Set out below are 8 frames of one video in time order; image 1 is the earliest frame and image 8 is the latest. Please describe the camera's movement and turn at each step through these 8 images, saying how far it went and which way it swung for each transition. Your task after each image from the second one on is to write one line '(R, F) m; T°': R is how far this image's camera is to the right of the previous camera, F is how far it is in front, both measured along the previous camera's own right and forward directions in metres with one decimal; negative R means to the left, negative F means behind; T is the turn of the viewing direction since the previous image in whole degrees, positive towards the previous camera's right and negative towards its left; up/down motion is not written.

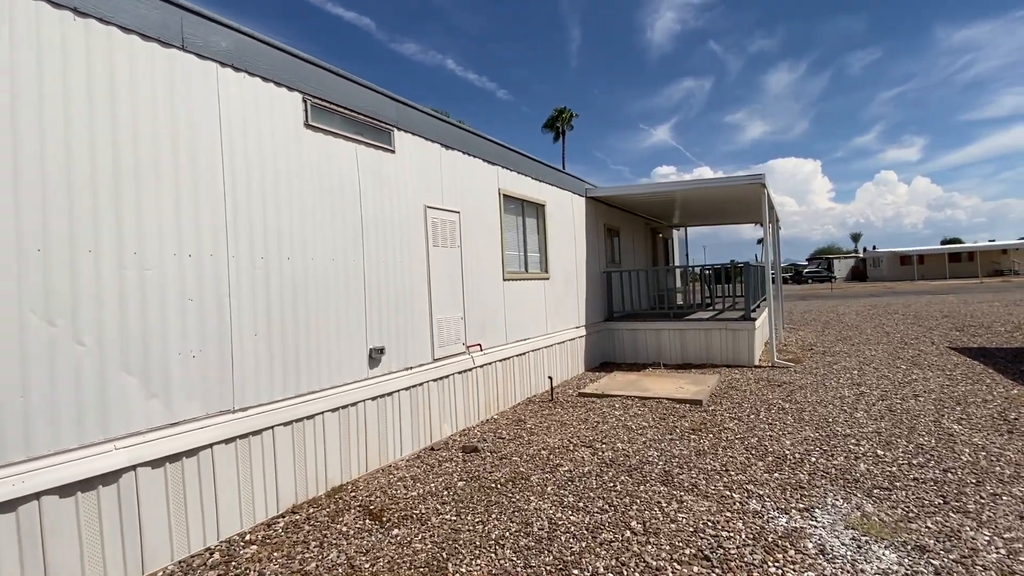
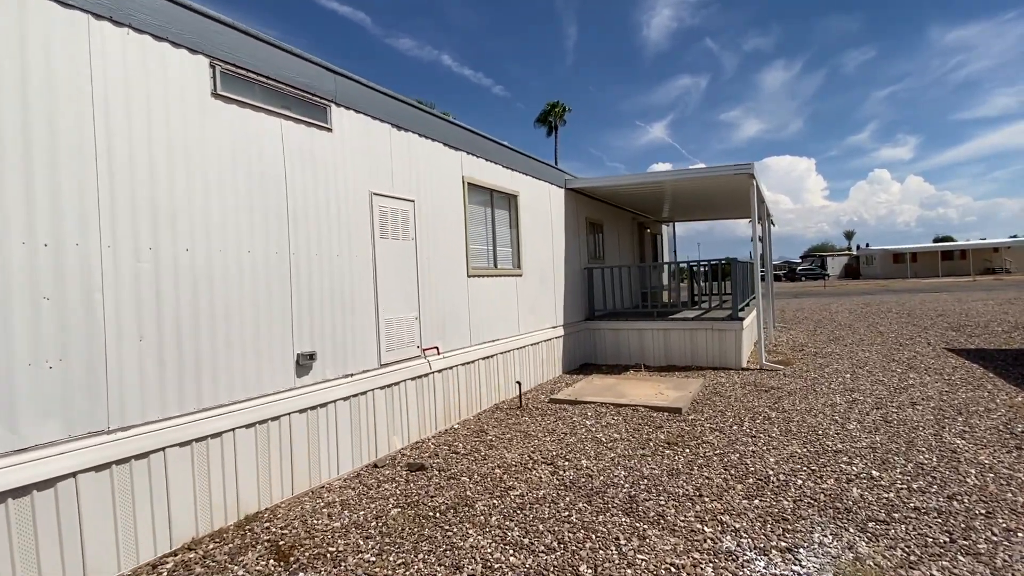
(+0.4, +0.5) m; +1°
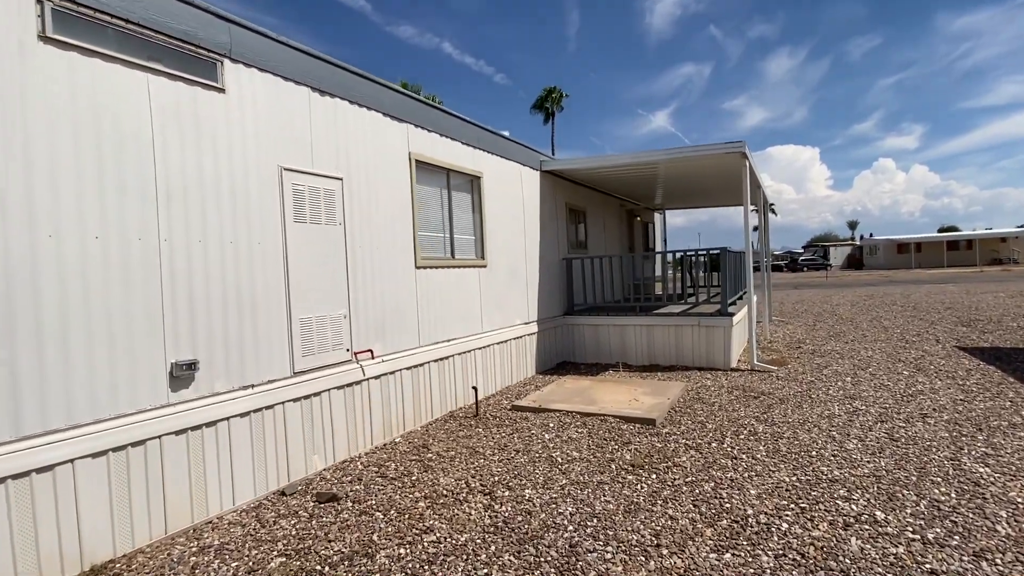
(+0.5, +0.7) m; 0°
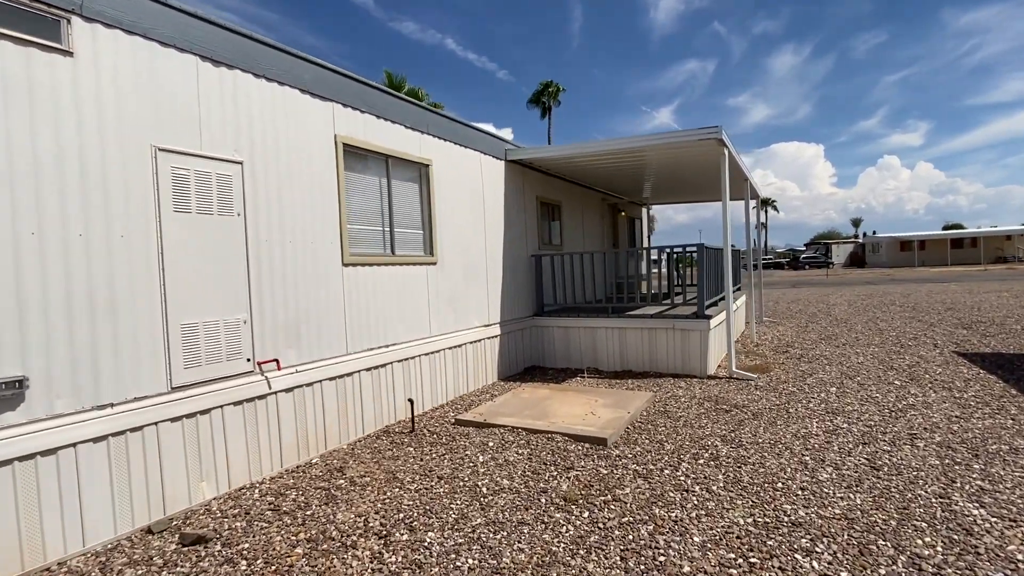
(+0.6, +0.5) m; 0°
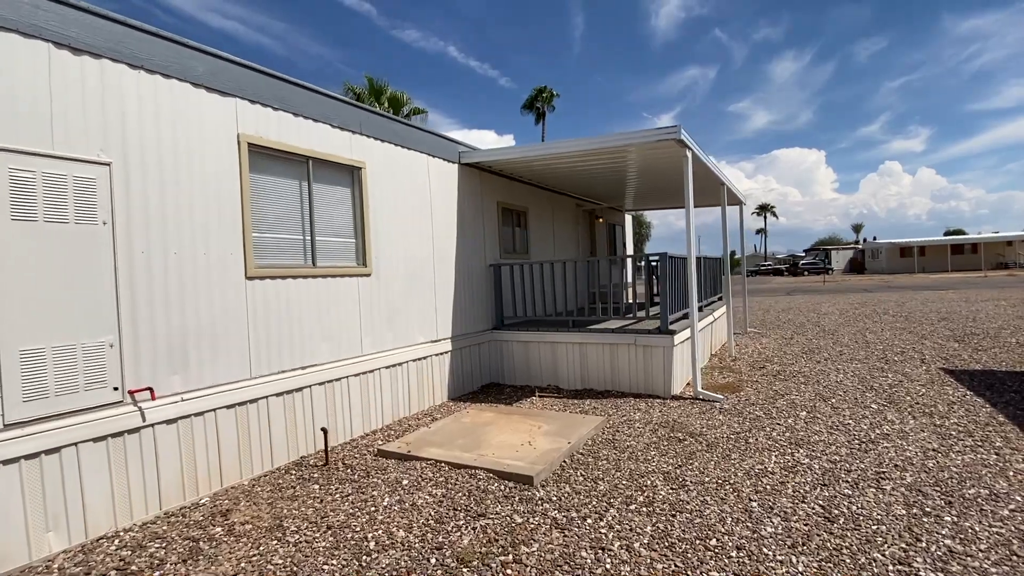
(+0.6, +0.5) m; 0°
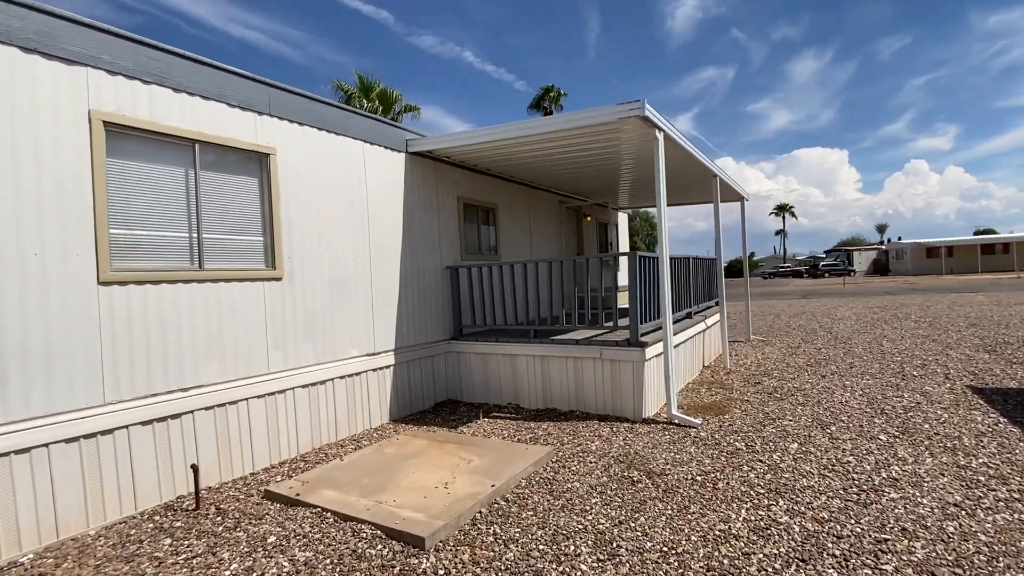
(+0.7, +0.8) m; -2°
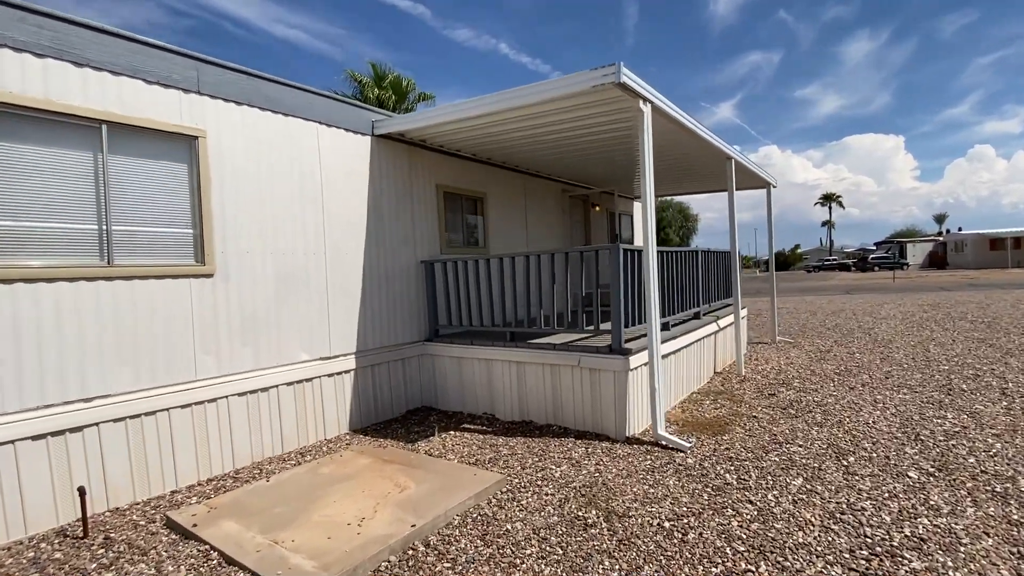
(+0.6, +0.6) m; -4°
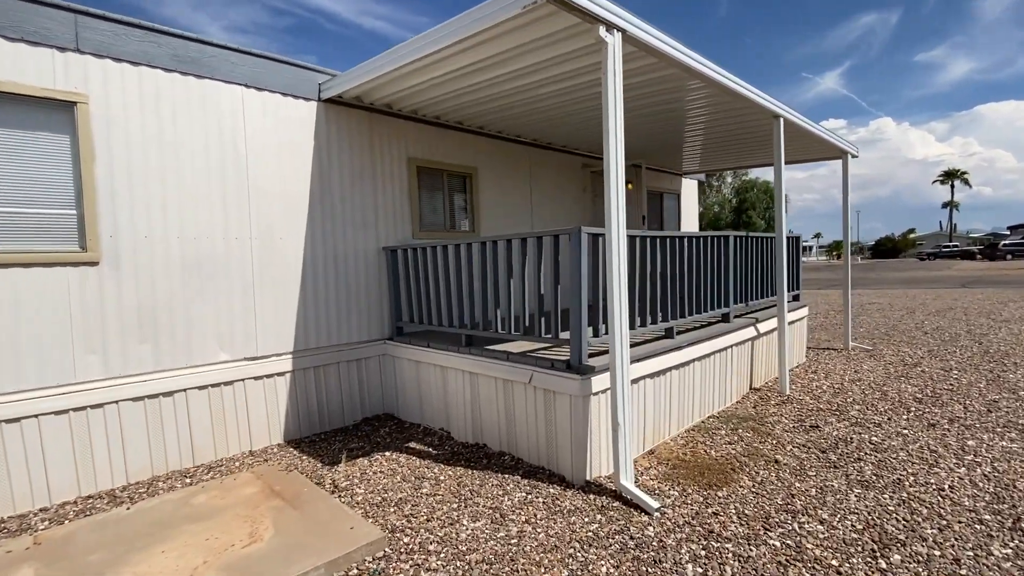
(+1.0, +1.0) m; -9°
